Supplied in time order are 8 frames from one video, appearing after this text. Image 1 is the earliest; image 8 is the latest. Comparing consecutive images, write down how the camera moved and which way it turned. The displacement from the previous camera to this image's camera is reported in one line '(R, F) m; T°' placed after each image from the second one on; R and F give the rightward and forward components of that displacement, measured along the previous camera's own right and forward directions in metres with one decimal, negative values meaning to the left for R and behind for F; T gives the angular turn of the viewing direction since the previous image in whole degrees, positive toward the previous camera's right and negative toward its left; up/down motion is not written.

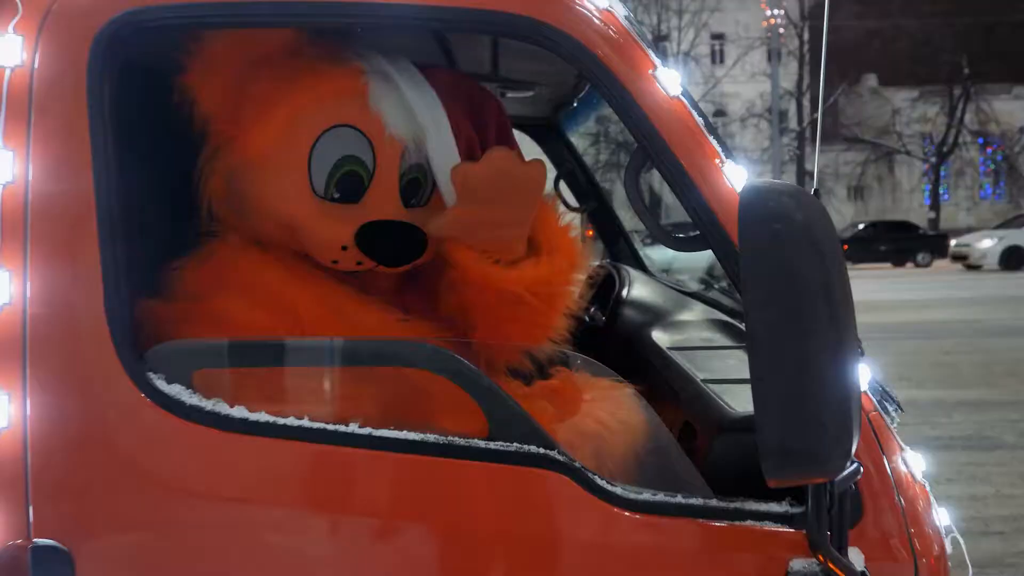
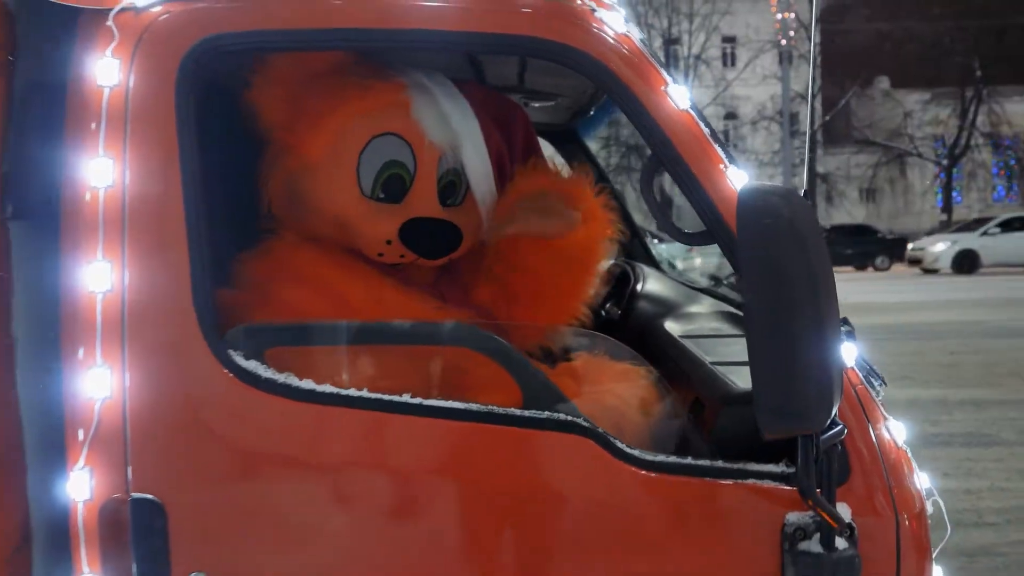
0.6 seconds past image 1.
(0.0, -0.2) m; -1°
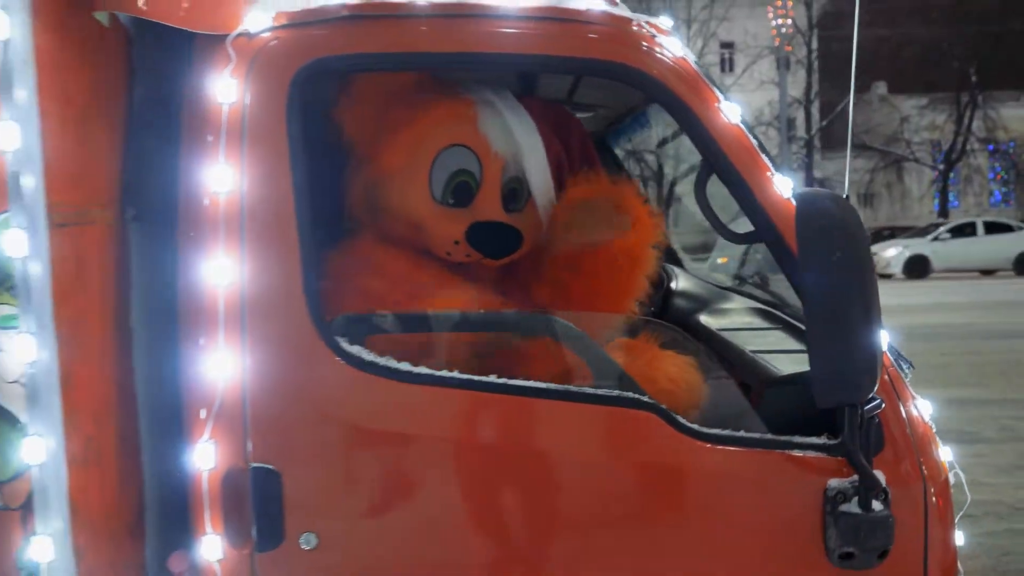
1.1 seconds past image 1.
(-0.1, -0.2) m; 0°
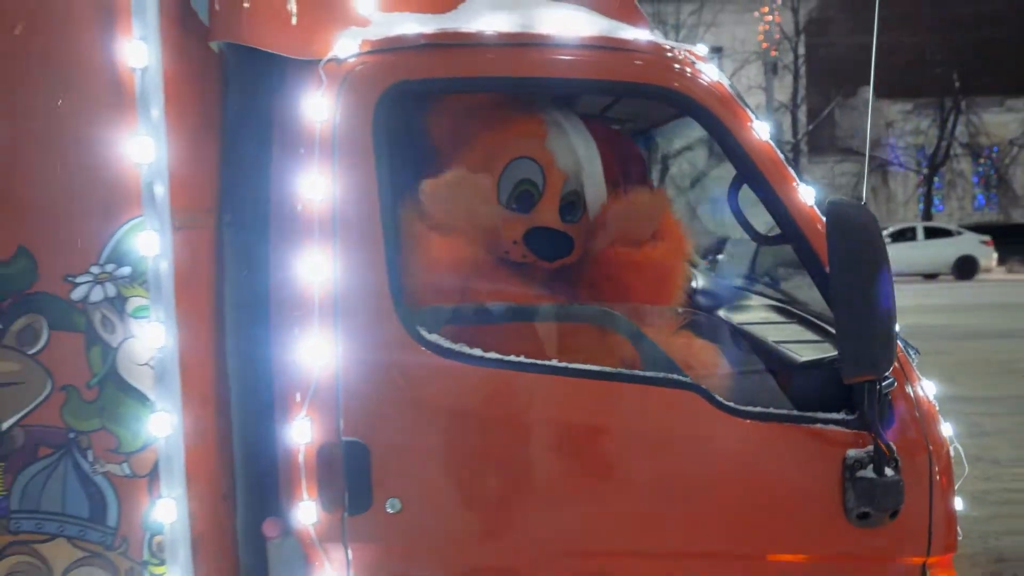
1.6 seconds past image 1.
(-0.1, -0.2) m; +1°
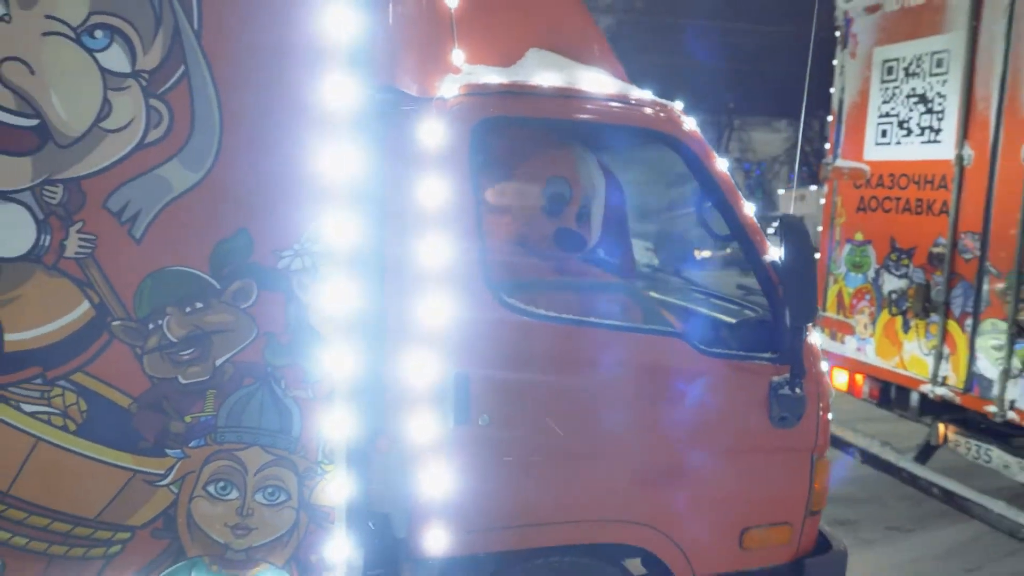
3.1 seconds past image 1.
(-0.7, -0.6) m; +15°
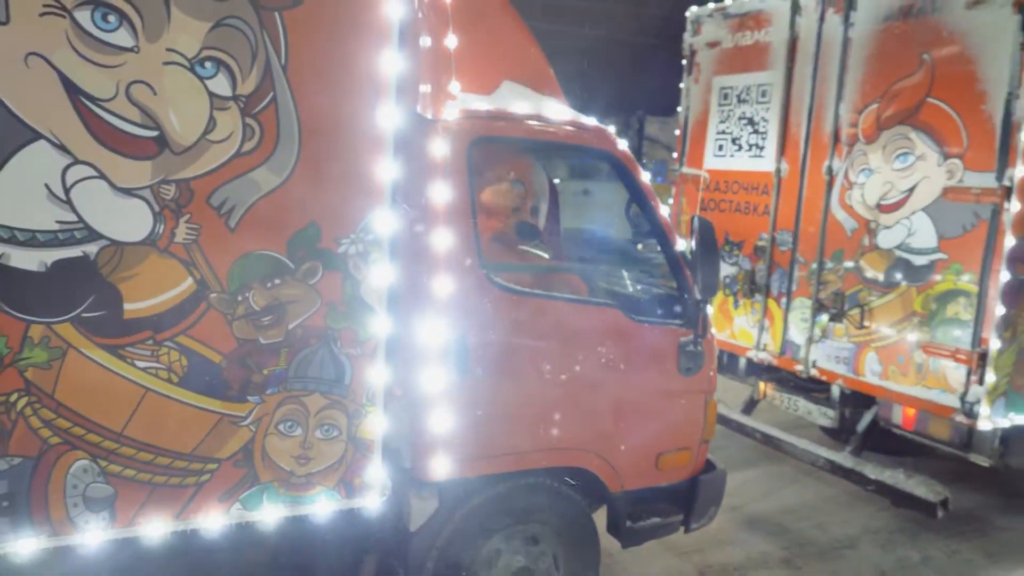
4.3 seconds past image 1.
(-0.6, -0.6) m; +13°
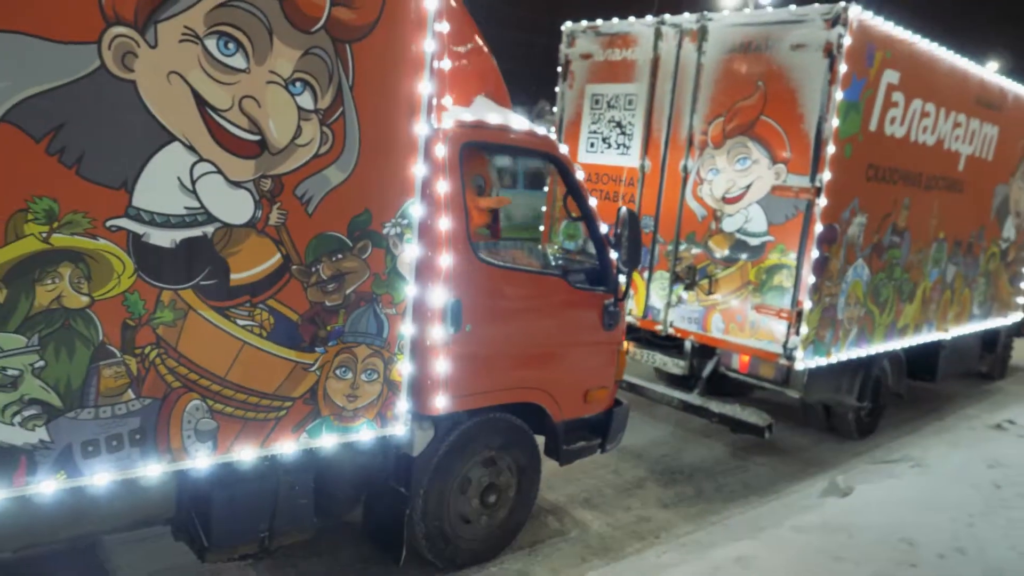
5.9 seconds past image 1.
(-0.8, -0.7) m; +14°
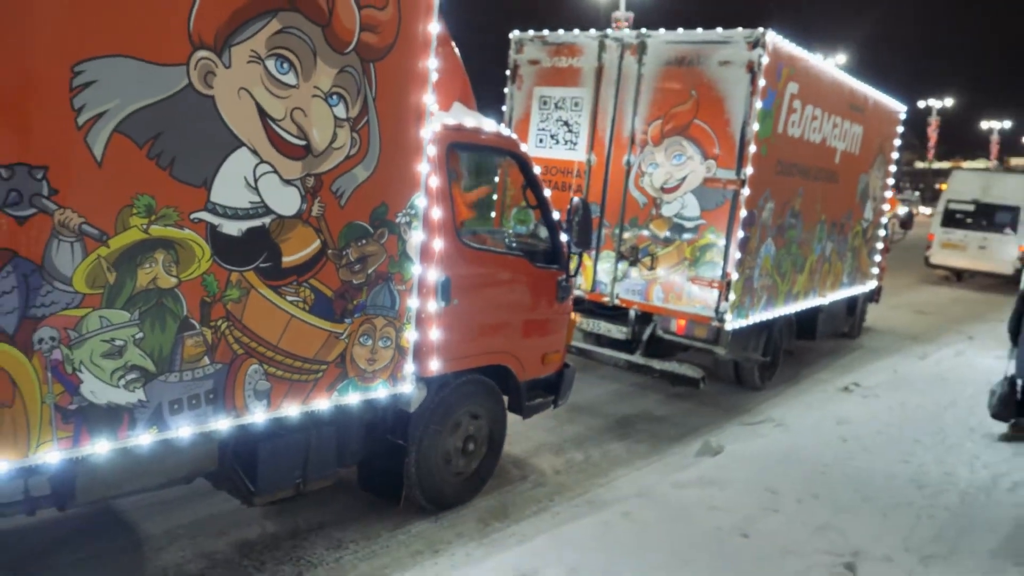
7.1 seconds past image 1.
(-0.5, -0.6) m; +9°
